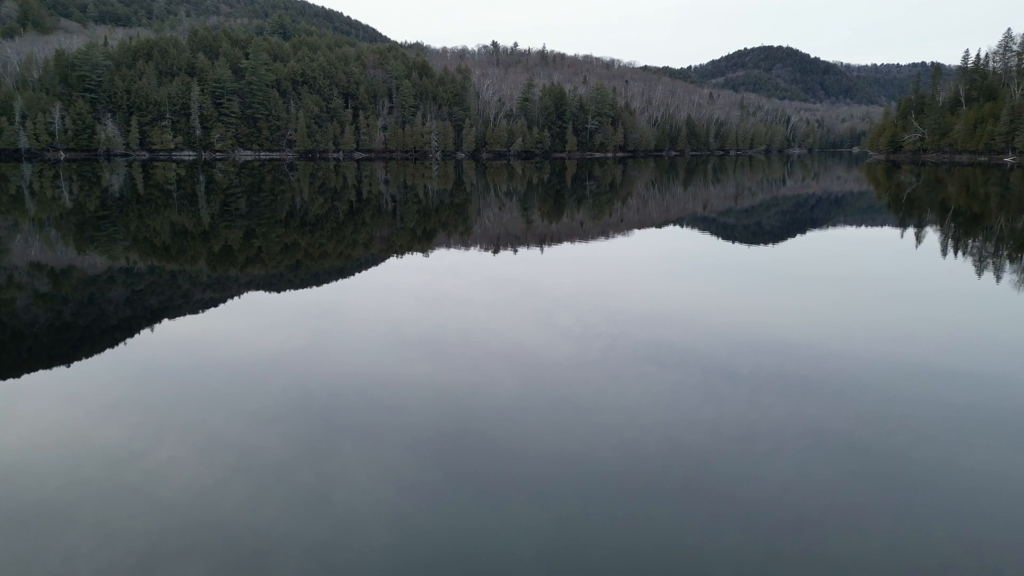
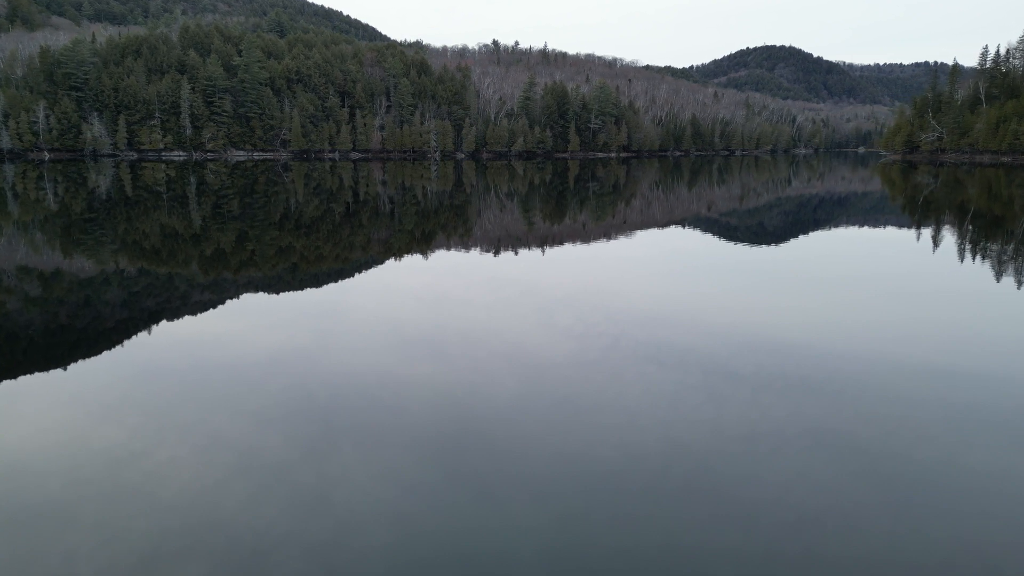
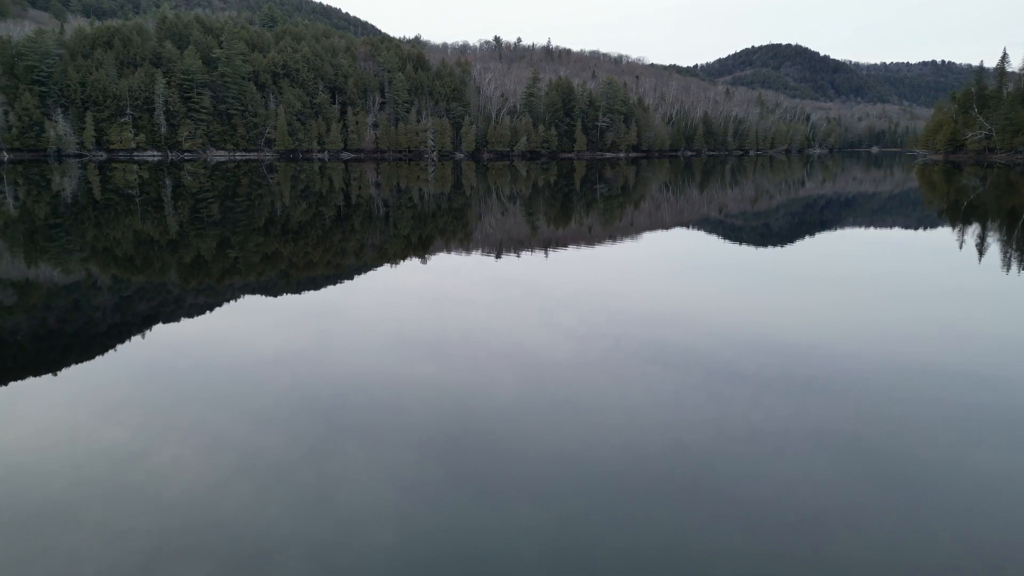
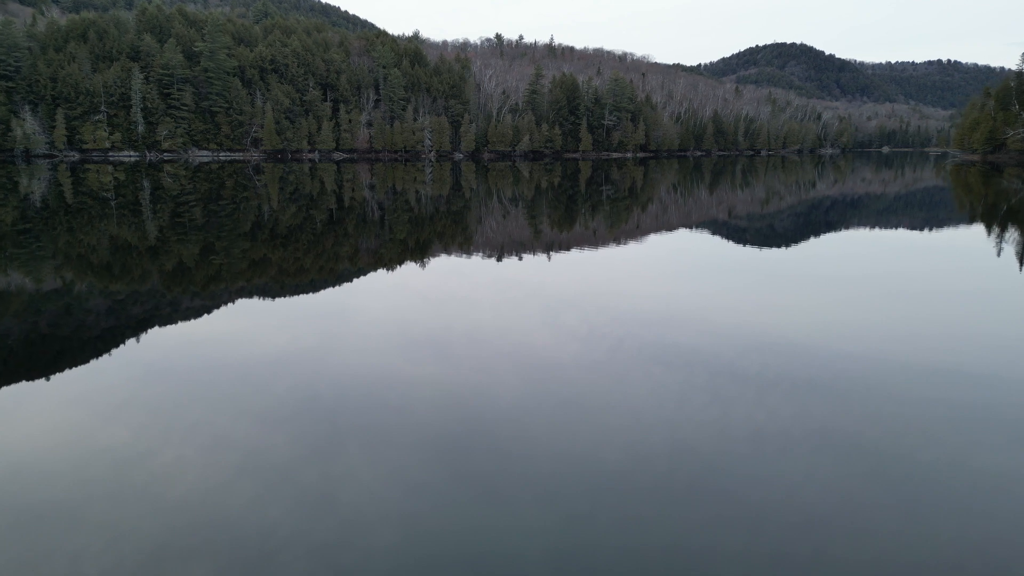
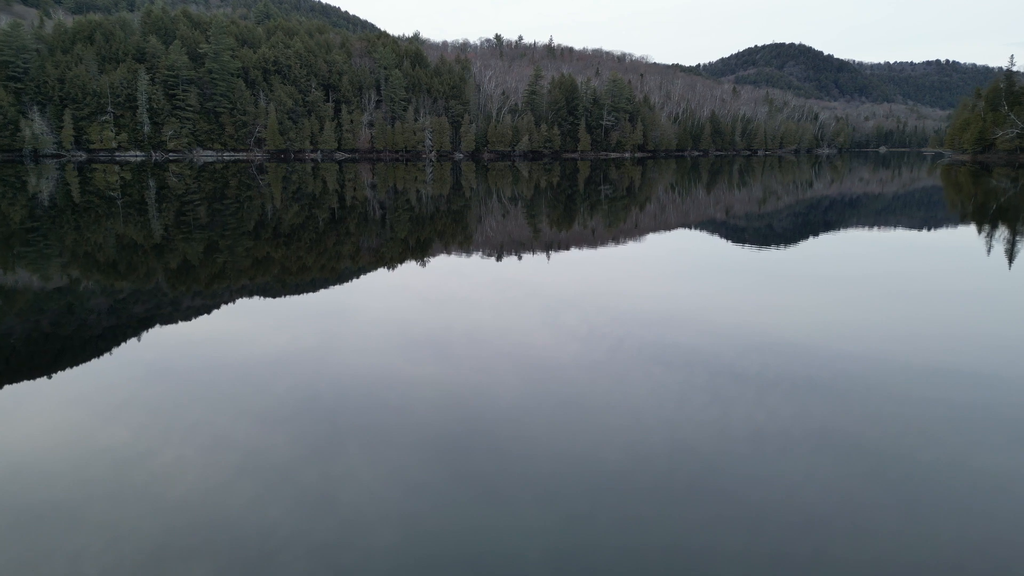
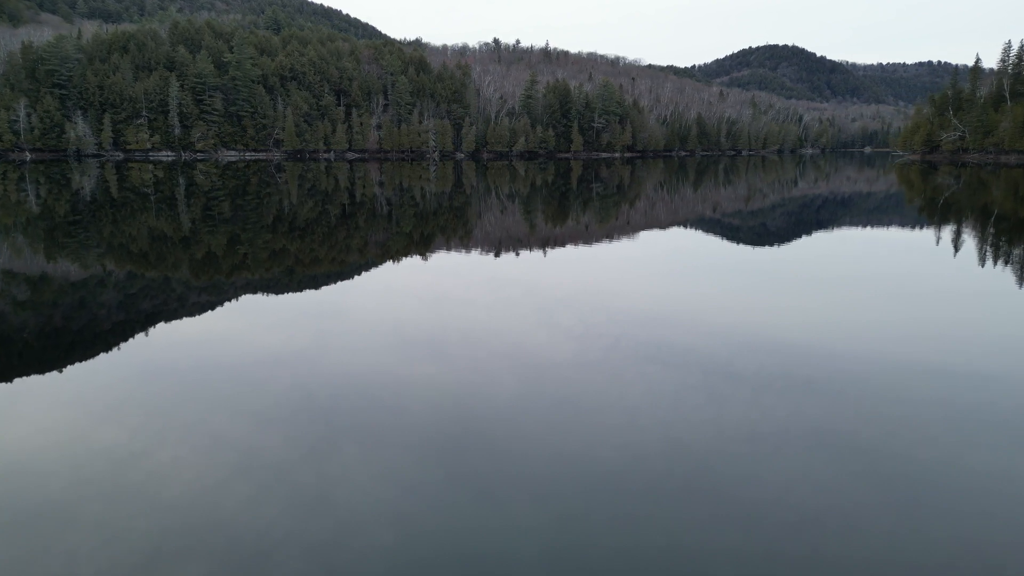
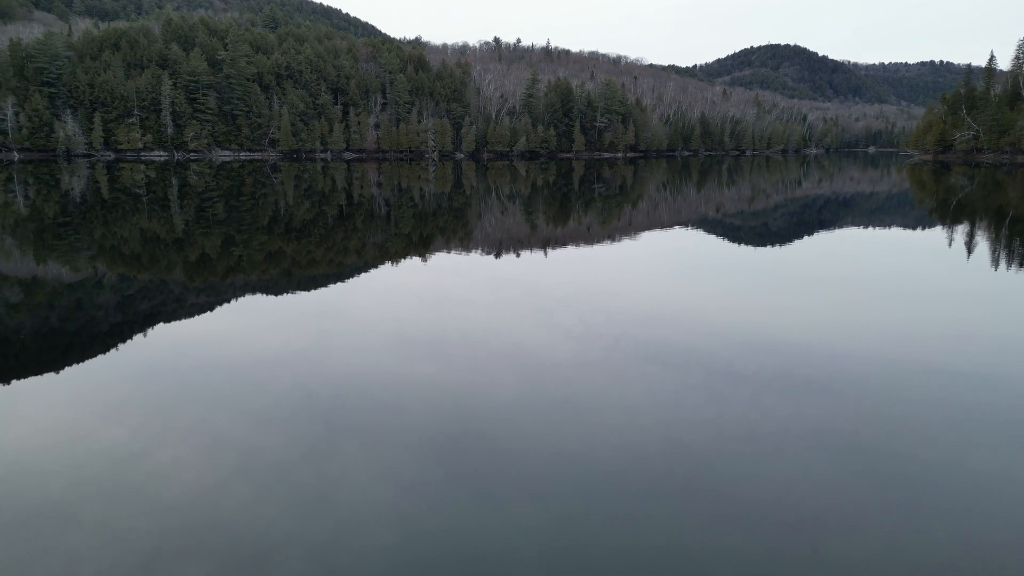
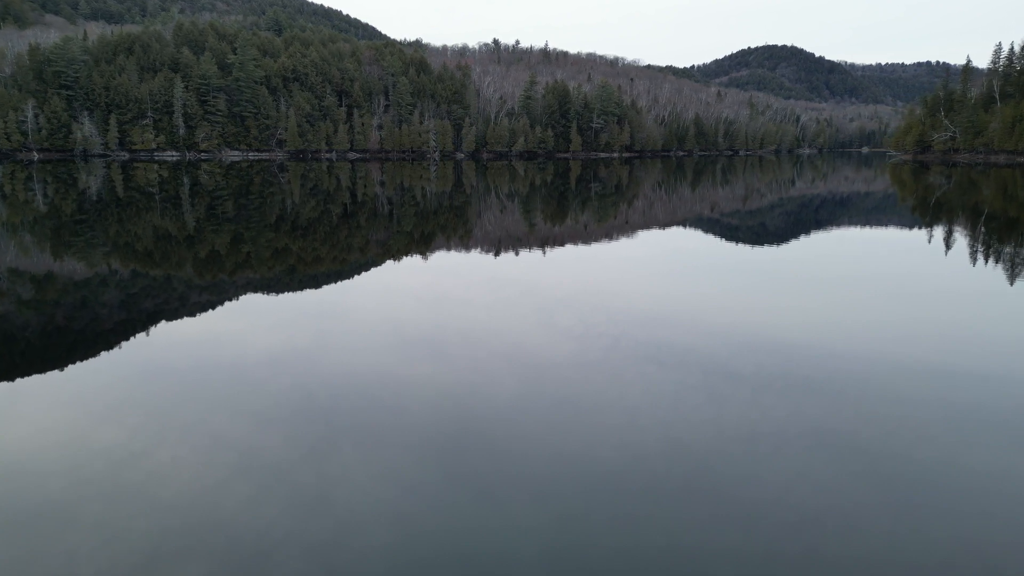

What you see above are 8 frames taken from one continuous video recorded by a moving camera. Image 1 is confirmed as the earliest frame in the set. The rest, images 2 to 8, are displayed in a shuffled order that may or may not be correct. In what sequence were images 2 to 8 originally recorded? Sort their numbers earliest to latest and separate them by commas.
2, 8, 6, 7, 3, 5, 4
